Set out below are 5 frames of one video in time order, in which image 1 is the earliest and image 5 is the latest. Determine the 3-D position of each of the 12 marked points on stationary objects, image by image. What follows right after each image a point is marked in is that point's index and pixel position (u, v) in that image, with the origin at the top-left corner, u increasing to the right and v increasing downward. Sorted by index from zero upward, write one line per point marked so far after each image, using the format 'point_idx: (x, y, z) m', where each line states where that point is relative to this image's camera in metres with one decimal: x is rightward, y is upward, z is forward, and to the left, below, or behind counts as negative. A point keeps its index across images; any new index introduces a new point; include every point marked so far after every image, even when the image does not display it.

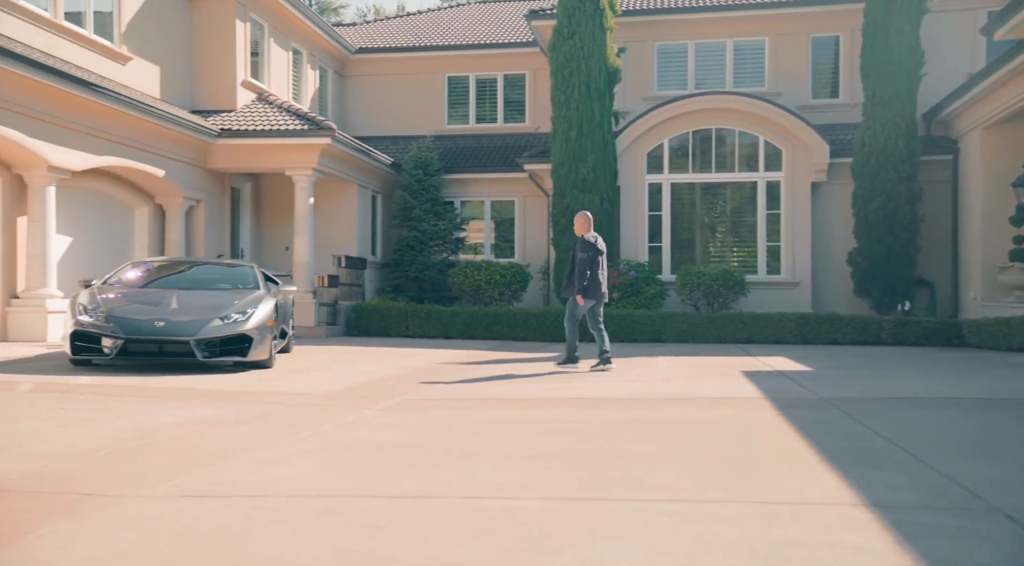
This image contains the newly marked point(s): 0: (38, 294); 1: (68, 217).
0: (-6.6, -0.2, +13.7) m
1: (-6.8, +1.0, +15.1) m
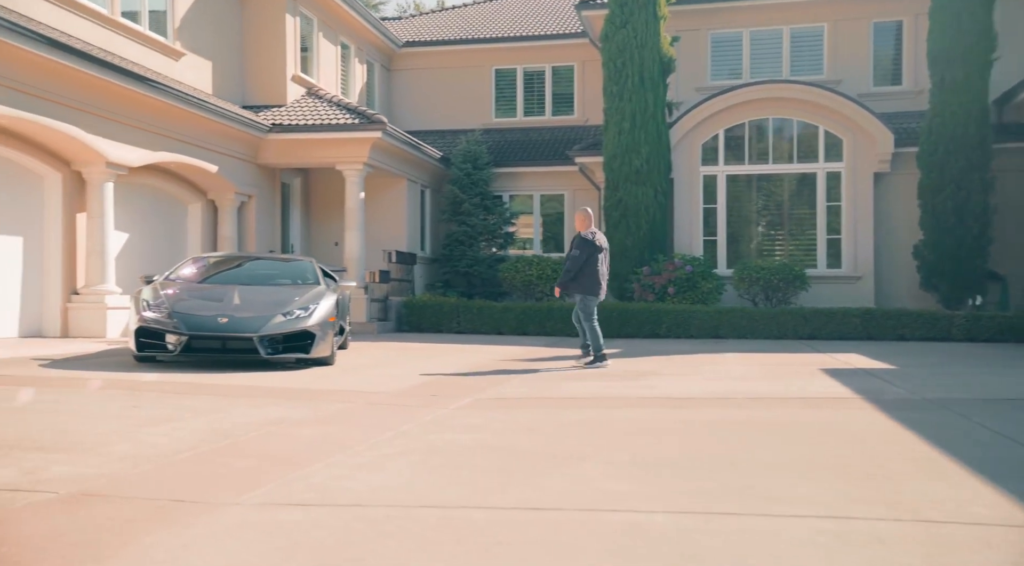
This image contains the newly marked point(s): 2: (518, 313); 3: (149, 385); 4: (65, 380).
0: (-5.8, -0.1, +13.7) m
1: (-6.0, +1.1, +15.2) m
2: (+0.1, -0.5, +16.2) m
3: (-2.8, -0.8, +7.5) m
4: (-3.5, -0.8, +7.7) m
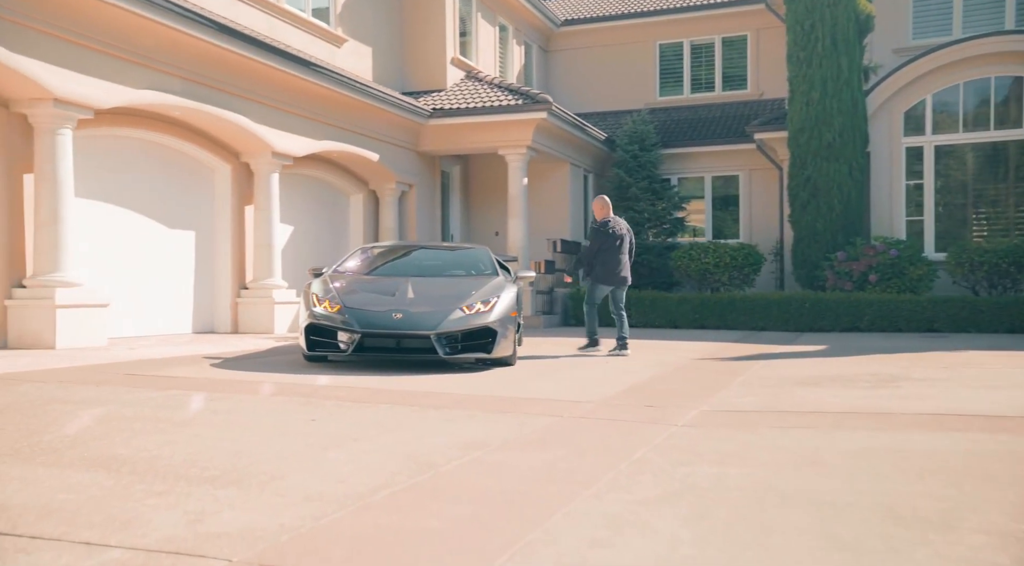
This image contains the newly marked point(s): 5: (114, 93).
0: (-3.4, 0.0, +13.3) m
1: (-3.4, +1.2, +14.7) m
2: (+2.8, -0.3, +14.9) m
3: (-1.3, -0.7, +6.7) m
4: (-2.0, -0.7, +7.0) m
5: (-4.4, +2.1, +10.6) m
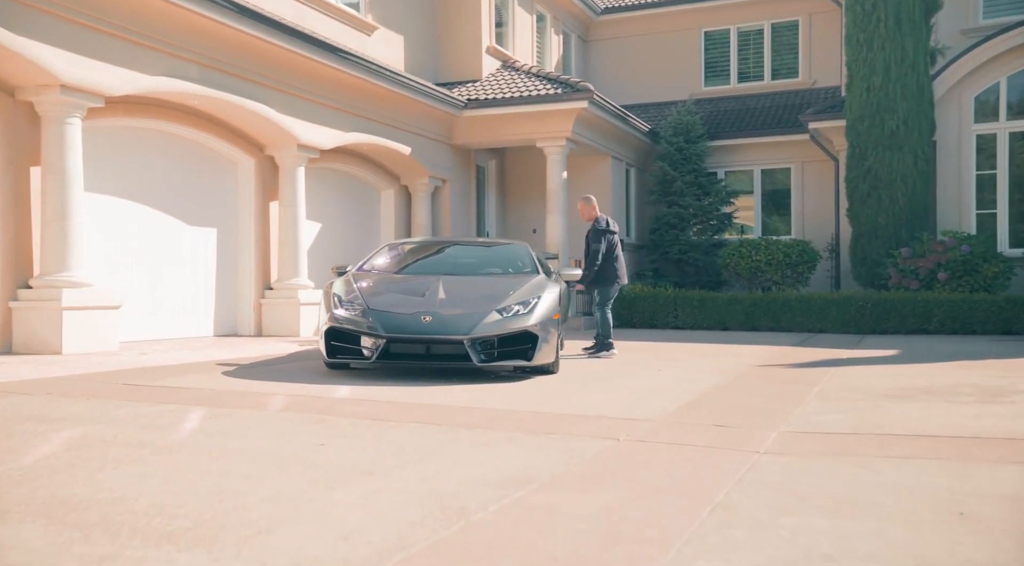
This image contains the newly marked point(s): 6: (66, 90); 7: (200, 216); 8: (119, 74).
0: (-2.9, 0.0, +12.6) m
1: (-2.8, +1.2, +14.0) m
2: (+3.4, -0.3, +13.9) m
3: (-1.0, -0.7, +5.8) m
4: (-1.7, -0.7, +6.2) m
5: (-4.0, +2.1, +9.9) m
6: (-4.2, +1.8, +9.2) m
7: (-3.9, +0.8, +12.0) m
8: (-4.0, +2.1, +9.8) m
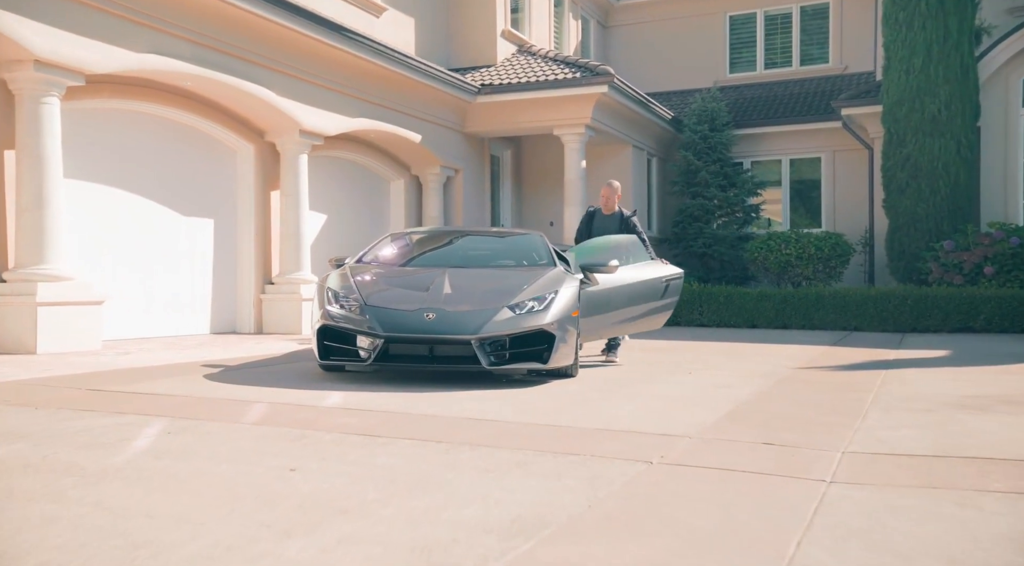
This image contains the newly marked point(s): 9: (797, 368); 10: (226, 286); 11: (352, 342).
0: (-2.7, 0.0, +11.8) m
1: (-2.6, +1.3, +13.2) m
2: (+3.6, -0.2, +13.0) m
3: (-1.0, -0.7, +5.1) m
4: (-1.6, -0.7, +5.5) m
5: (-3.8, +2.2, +9.2) m
6: (-4.1, +1.9, +8.5) m
7: (-3.7, +0.9, +11.2) m
8: (-3.9, +2.2, +9.1) m
9: (+2.3, -0.7, +7.8) m
10: (-3.5, 0.0, +11.7) m
11: (-1.1, -0.4, +6.7) m
